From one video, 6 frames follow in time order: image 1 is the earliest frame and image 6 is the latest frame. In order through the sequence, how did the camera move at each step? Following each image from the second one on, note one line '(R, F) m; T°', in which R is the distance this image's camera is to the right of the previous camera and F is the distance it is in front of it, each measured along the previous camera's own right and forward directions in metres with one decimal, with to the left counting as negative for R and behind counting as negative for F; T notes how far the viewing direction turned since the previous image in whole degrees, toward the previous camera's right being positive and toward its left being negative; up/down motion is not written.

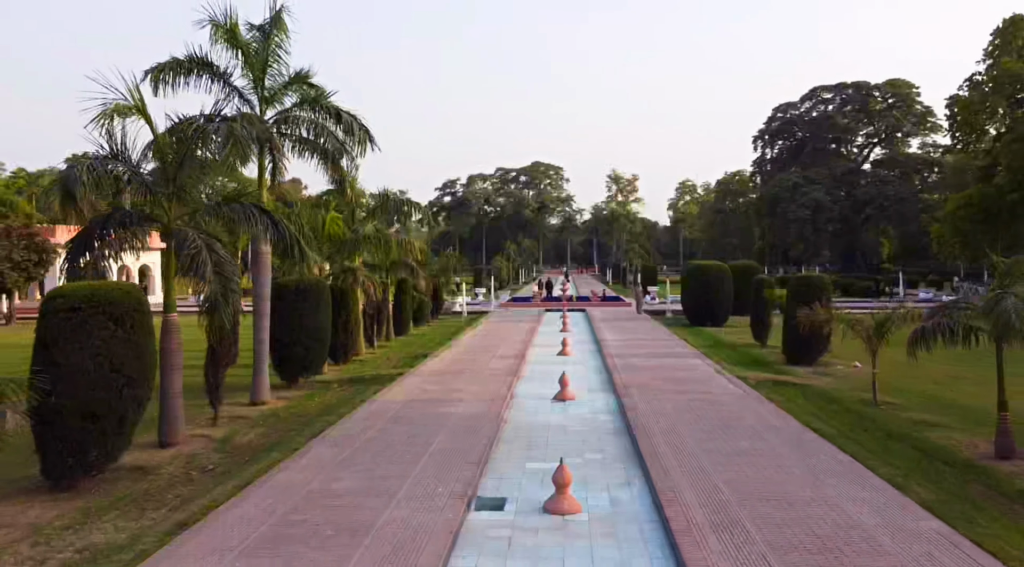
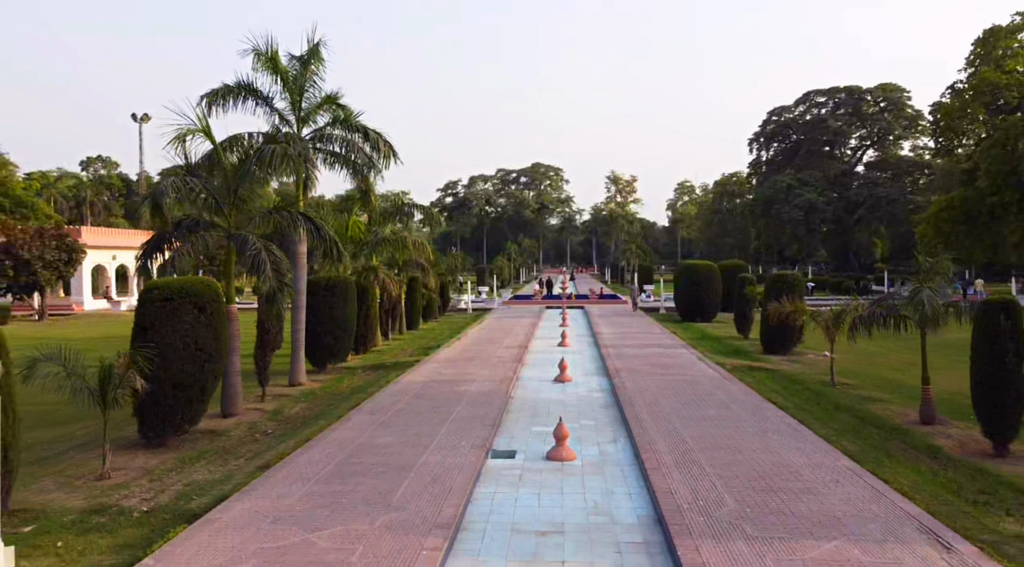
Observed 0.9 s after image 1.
(-0.1, -1.7) m; 0°
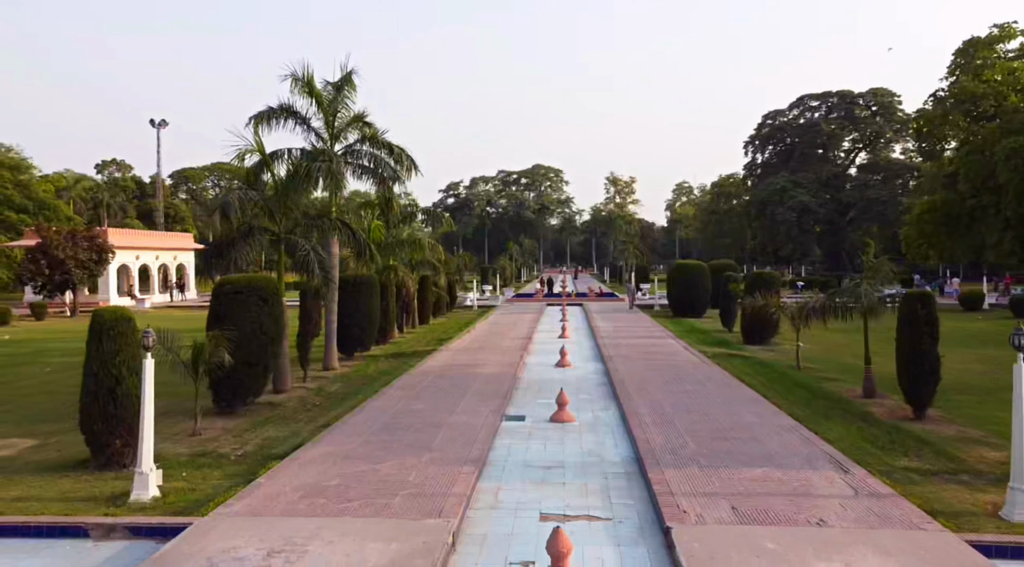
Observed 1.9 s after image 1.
(-0.1, -1.9) m; 0°
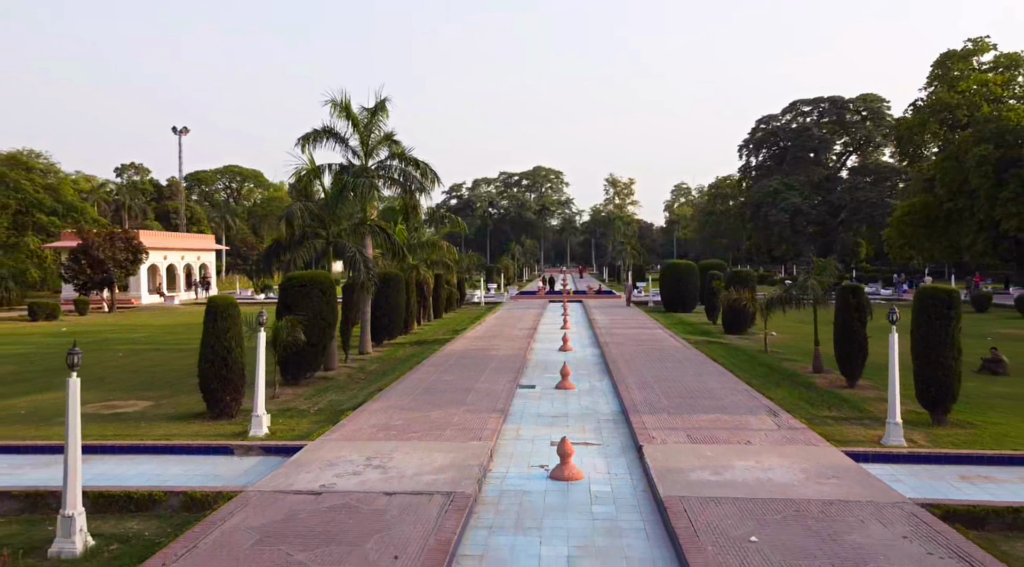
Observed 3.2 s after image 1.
(-0.2, -2.5) m; 0°
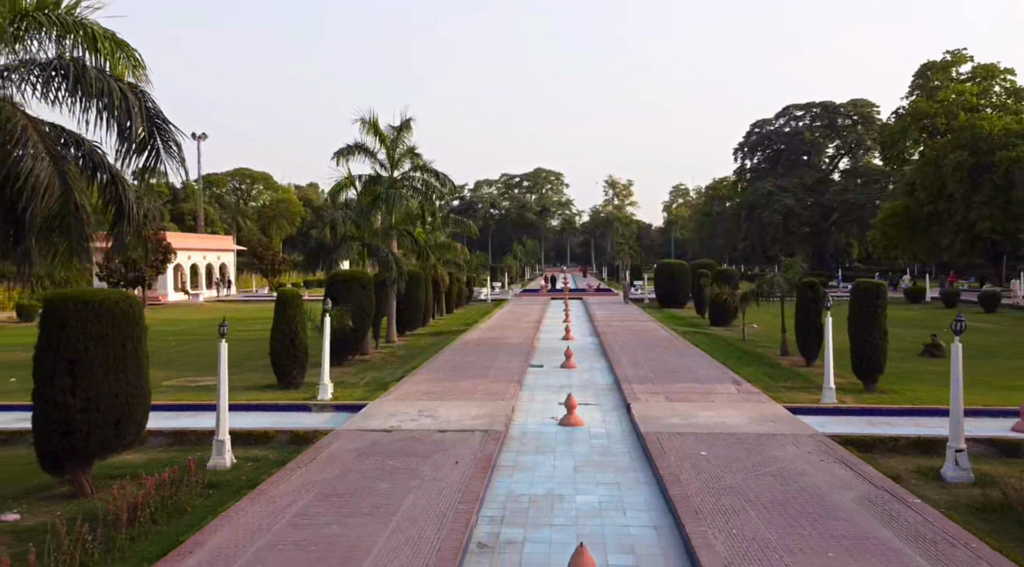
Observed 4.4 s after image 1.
(-0.2, -2.4) m; 0°
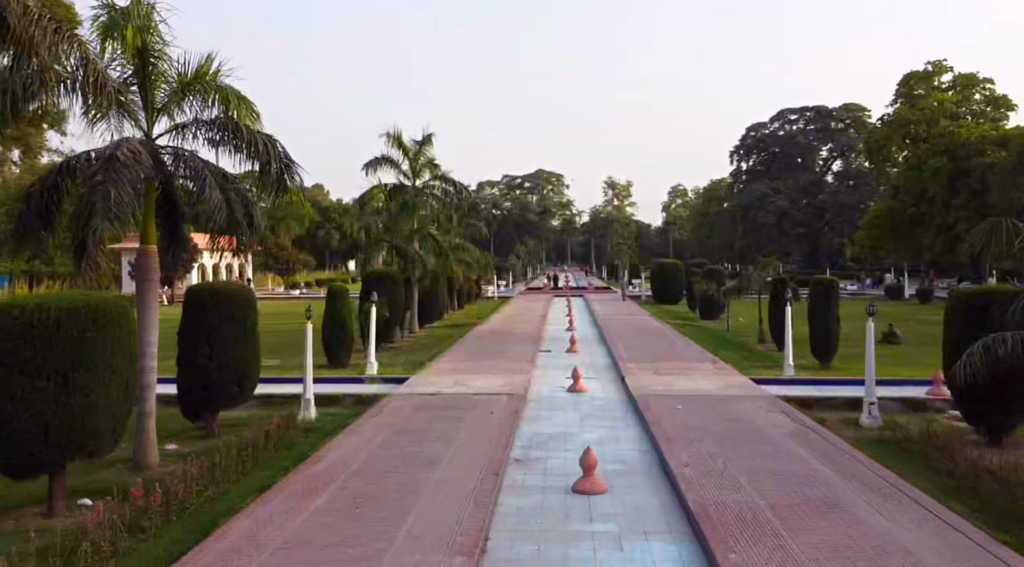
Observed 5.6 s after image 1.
(-0.3, -2.4) m; 0°
